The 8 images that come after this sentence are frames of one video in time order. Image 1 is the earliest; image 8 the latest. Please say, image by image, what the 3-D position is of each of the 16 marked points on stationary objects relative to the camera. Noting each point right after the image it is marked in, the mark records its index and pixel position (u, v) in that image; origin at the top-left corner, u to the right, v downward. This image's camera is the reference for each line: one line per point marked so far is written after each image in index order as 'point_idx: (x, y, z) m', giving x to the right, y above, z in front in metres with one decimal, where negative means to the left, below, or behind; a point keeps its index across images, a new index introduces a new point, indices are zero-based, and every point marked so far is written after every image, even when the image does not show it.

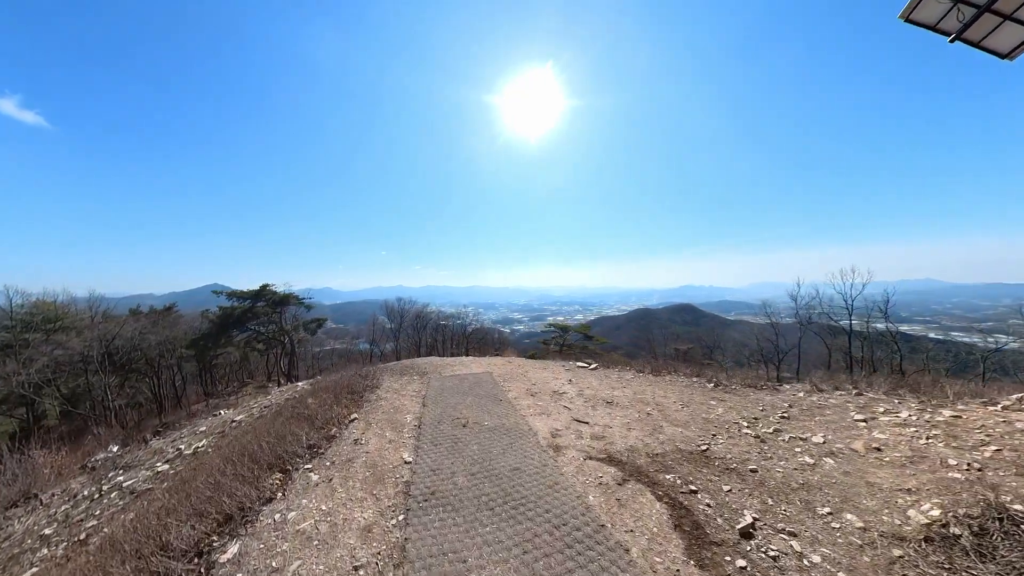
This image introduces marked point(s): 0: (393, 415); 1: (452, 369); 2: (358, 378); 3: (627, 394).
0: (-2.7, -2.9, +7.8) m
1: (-2.0, -2.9, +12.9) m
2: (-5.5, -3.1, +12.0) m
3: (+3.6, -3.2, +10.1) m
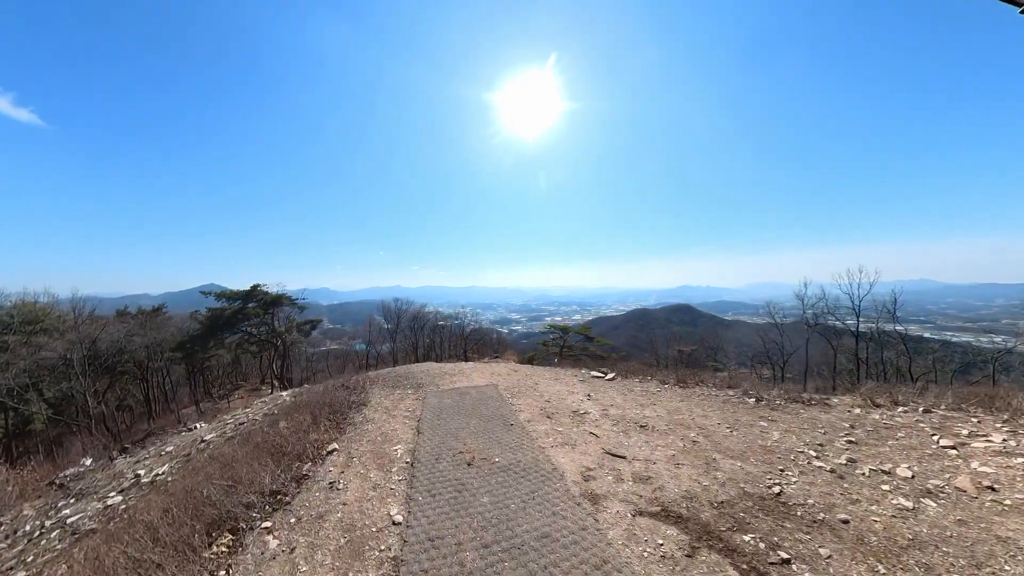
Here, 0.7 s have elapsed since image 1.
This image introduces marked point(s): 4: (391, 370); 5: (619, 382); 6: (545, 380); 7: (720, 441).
0: (-2.4, -2.9, +6.3) m
1: (-1.7, -2.9, +11.4) m
2: (-5.2, -3.1, +10.5) m
3: (+3.9, -3.2, +8.6) m
4: (-4.5, -3.2, +13.8) m
5: (+3.8, -3.1, +11.6) m
6: (+1.2, -2.9, +11.1) m
7: (+4.8, -3.4, +7.6) m
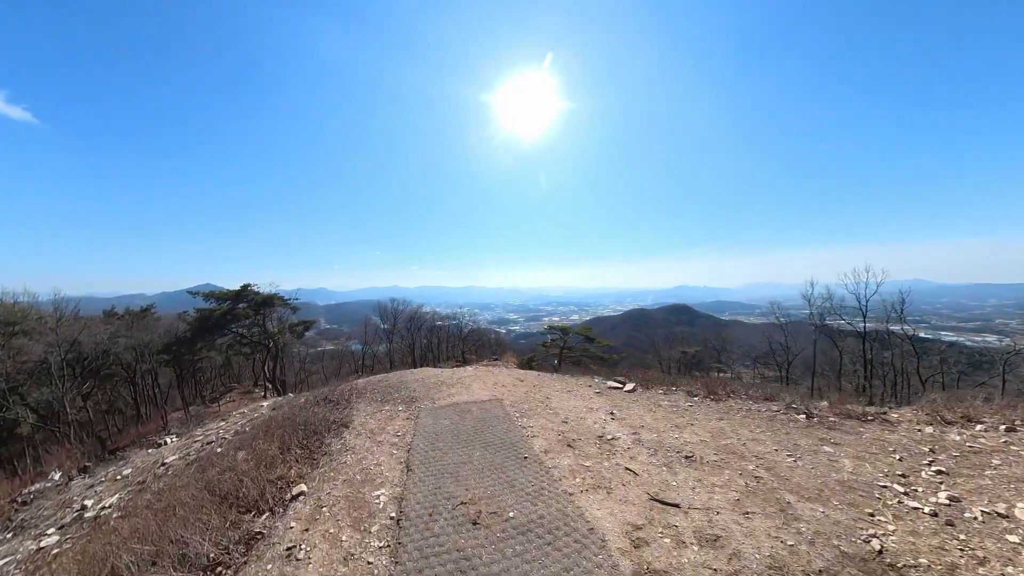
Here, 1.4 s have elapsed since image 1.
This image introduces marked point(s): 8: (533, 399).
0: (-2.2, -2.9, +4.9) m
1: (-1.5, -2.9, +10.0) m
2: (-5.0, -3.1, +9.1) m
3: (+4.1, -3.2, +7.2) m
4: (-4.3, -3.2, +12.4) m
5: (+4.0, -3.1, +10.2) m
6: (+1.4, -2.9, +9.7) m
7: (+5.0, -3.3, +6.2) m
8: (+0.6, -2.8, +8.8) m
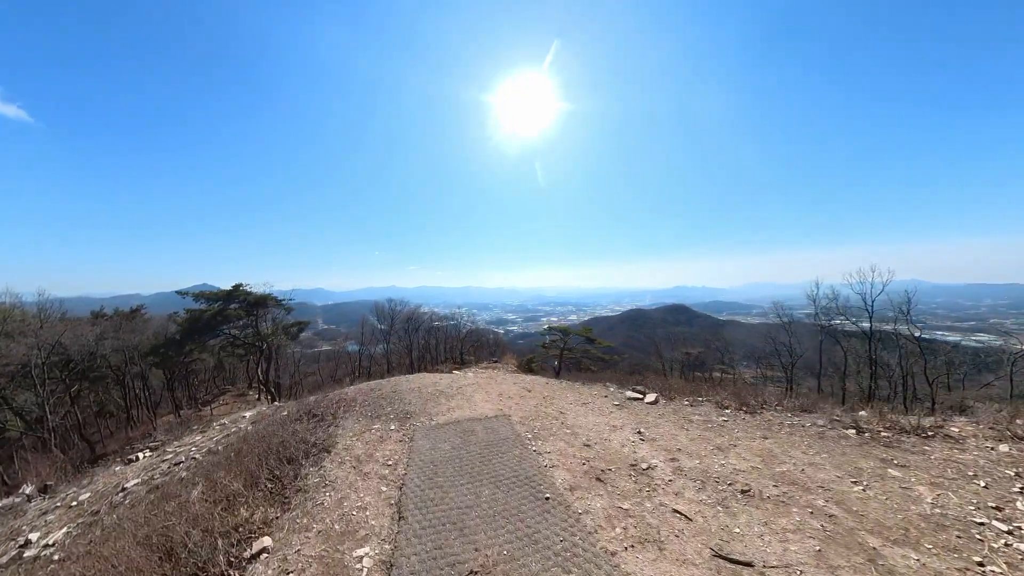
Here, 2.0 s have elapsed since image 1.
0: (-1.9, -2.9, +3.8) m
1: (-1.3, -2.9, +8.9) m
2: (-4.7, -3.1, +7.9) m
3: (+4.3, -3.2, +6.2) m
4: (-4.1, -3.2, +11.3) m
5: (+4.2, -3.1, +9.1) m
6: (+1.6, -2.9, +8.6) m
7: (+5.3, -3.3, +5.2) m
8: (+0.8, -2.8, +7.7) m
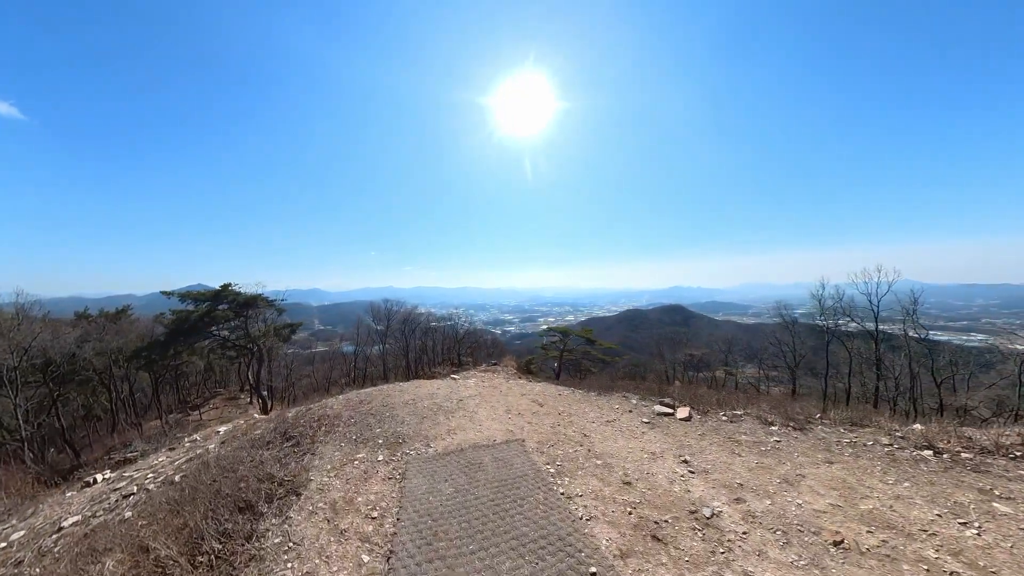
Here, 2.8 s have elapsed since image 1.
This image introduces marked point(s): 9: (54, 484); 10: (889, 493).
0: (-1.6, -2.8, +2.5) m
1: (-1.1, -2.8, +7.6) m
2: (-4.5, -3.1, +6.6) m
3: (+4.6, -3.1, +4.9) m
4: (-3.9, -3.1, +10.0) m
5: (+4.4, -3.1, +7.9) m
6: (+1.9, -2.9, +7.3) m
7: (+5.6, -3.3, +3.9) m
8: (+1.1, -2.8, +6.4) m
9: (-26.2, -11.3, +19.9) m
10: (+5.8, -3.2, +5.3) m
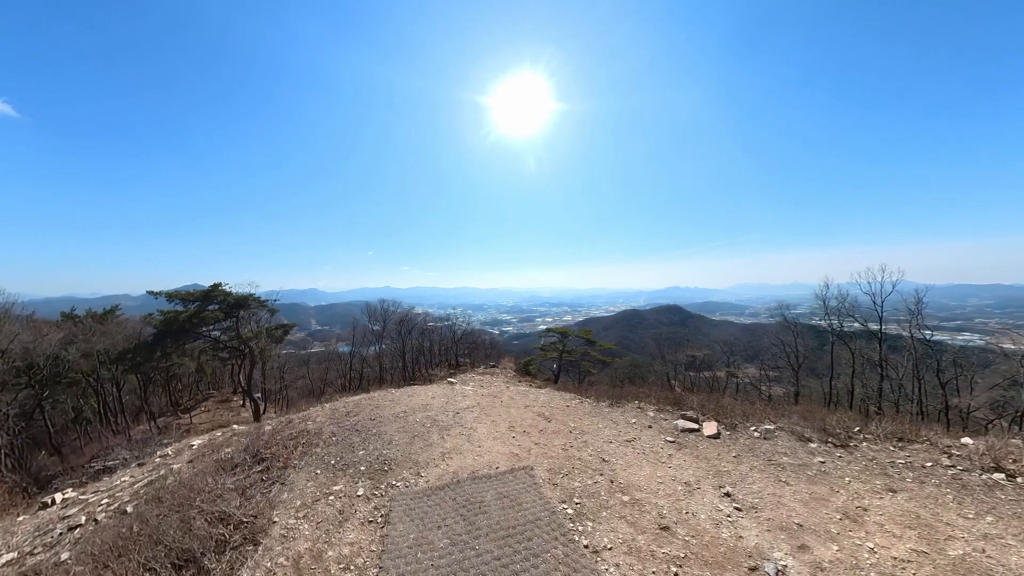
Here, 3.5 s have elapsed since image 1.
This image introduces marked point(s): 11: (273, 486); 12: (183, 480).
0: (-1.5, -2.8, +1.5) m
1: (-1.0, -2.8, +6.6) m
2: (-4.4, -3.0, +5.6) m
3: (+4.7, -3.1, +4.0) m
4: (-3.8, -3.1, +9.0) m
5: (+4.5, -3.0, +6.9) m
6: (+2.0, -2.8, +6.3) m
7: (+5.7, -3.3, +3.0) m
8: (+1.2, -2.8, +5.5) m
9: (-26.2, -11.3, +18.8) m
10: (+5.9, -3.2, +4.4) m
11: (-3.6, -2.9, +5.4) m
12: (-6.2, -3.6, +6.6) m
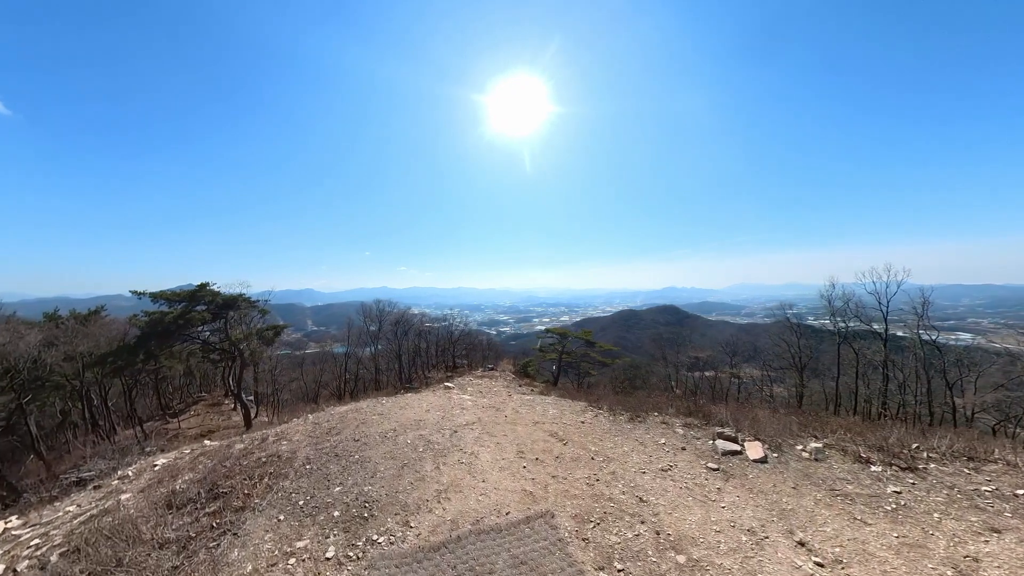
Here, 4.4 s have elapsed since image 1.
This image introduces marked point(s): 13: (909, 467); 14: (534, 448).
0: (-1.2, -2.8, +0.4) m
1: (-0.8, -2.8, +5.5) m
2: (-4.2, -3.0, +4.4) m
3: (+4.9, -3.1, +2.9) m
4: (-3.7, -3.1, +7.8) m
5: (+4.7, -3.0, +5.8) m
6: (+2.1, -2.8, +5.2) m
7: (+5.9, -3.2, +1.9) m
8: (+1.3, -2.7, +4.3) m
9: (-26.1, -11.2, +17.4) m
10: (+6.1, -3.1, +3.3) m
11: (-3.4, -2.9, +4.2) m
12: (-6.0, -3.5, +5.4) m
13: (+6.9, -3.2, +6.0) m
14: (+0.3, -2.8, +6.0) m
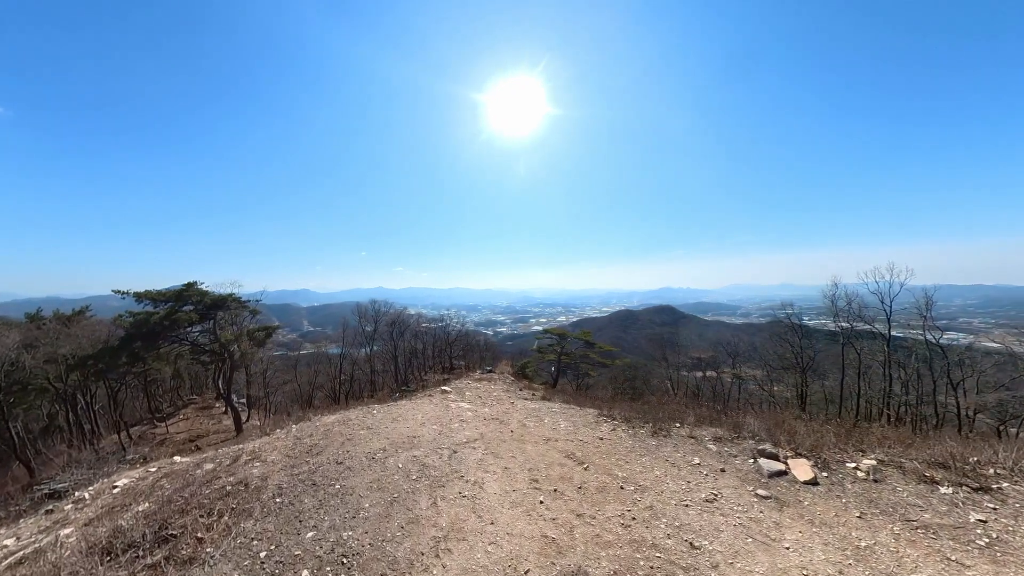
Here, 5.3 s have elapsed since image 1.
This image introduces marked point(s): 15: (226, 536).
0: (-1.0, -2.7, -0.6) m
1: (-0.6, -2.7, +4.5) m
2: (-4.0, -2.9, +3.4) m
3: (+5.1, -3.0, +2.0) m
4: (-3.5, -3.0, +6.8) m
5: (+4.9, -2.9, +4.9) m
6: (+2.3, -2.7, +4.3) m
7: (+6.1, -3.2, +1.0) m
8: (+1.5, -2.7, +3.4) m
9: (-26.0, -11.2, +16.2) m
10: (+6.3, -3.1, +2.4) m
11: (-3.2, -2.8, +3.2) m
12: (-5.8, -3.5, +4.4) m
13: (+7.1, -3.1, +5.1) m
14: (+0.4, -2.8, +5.1) m
15: (-3.3, -2.9, +4.2) m
